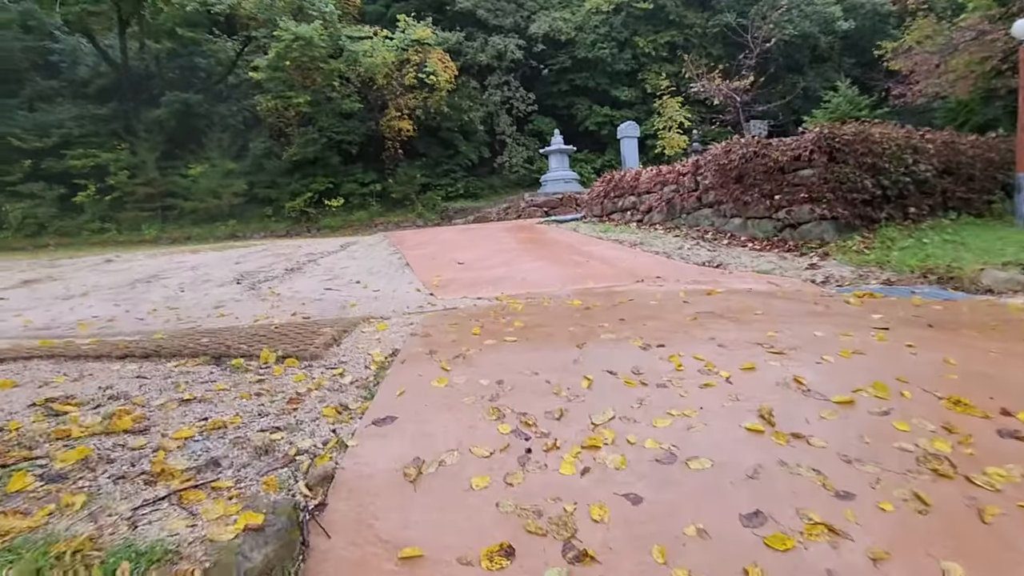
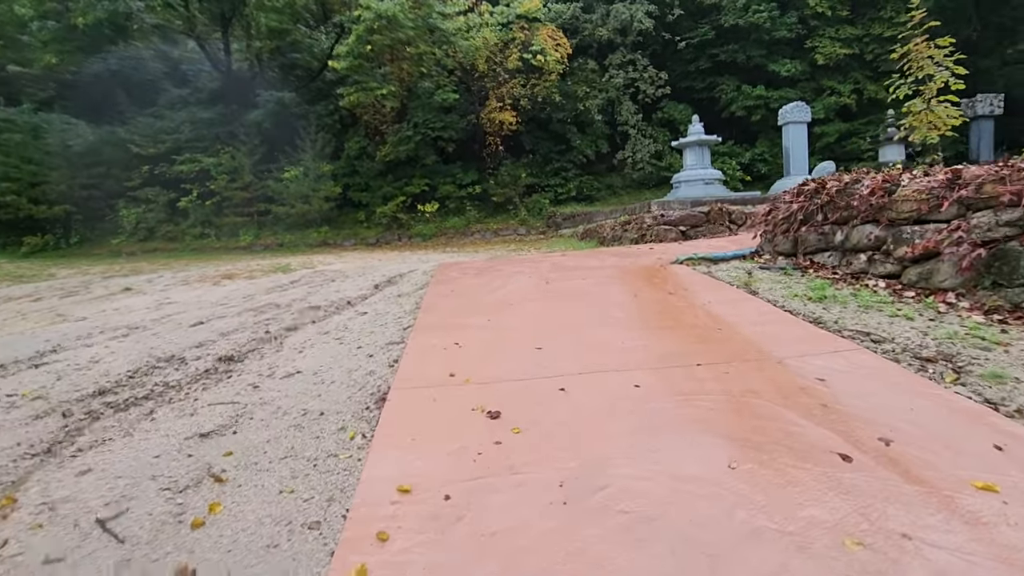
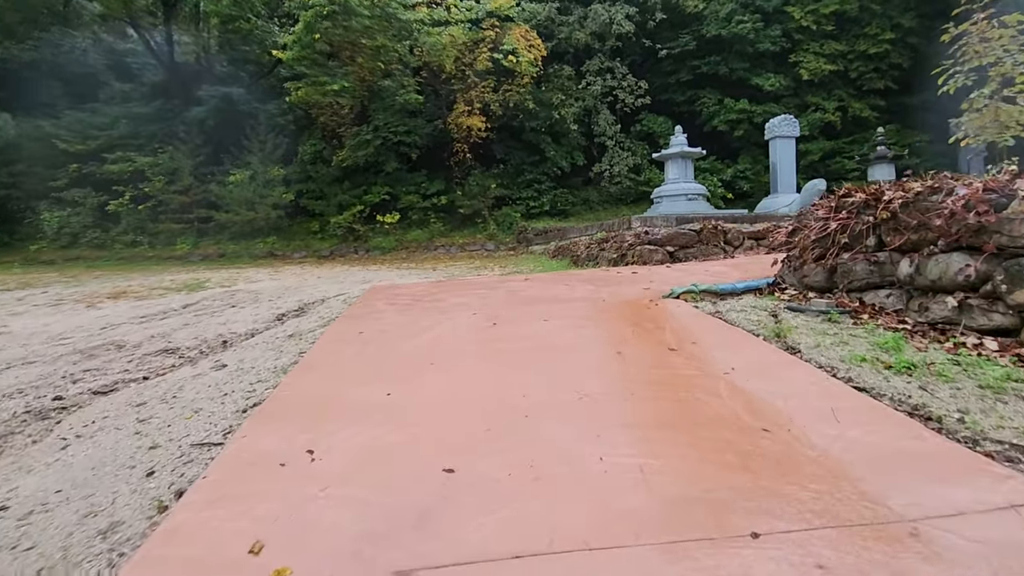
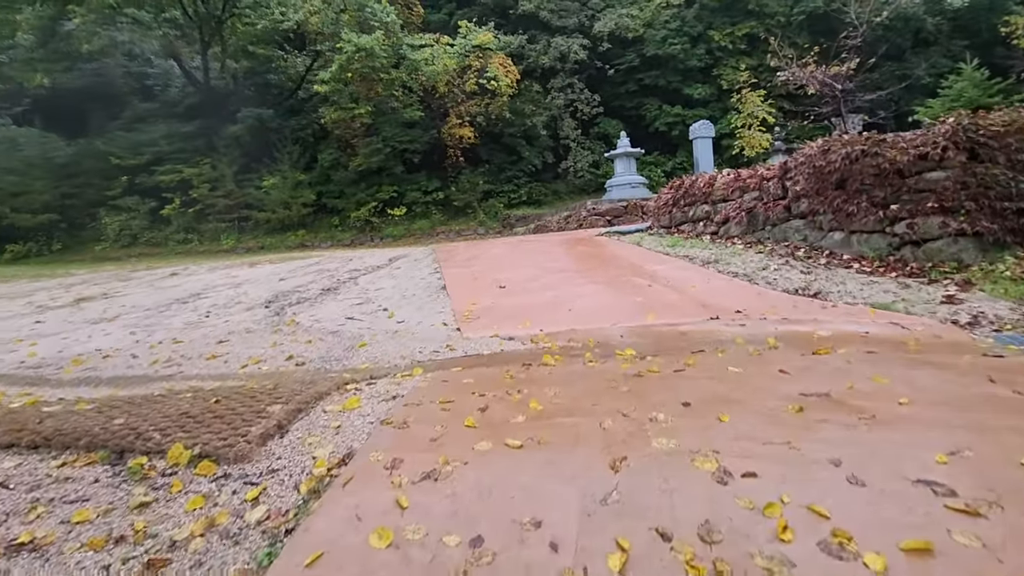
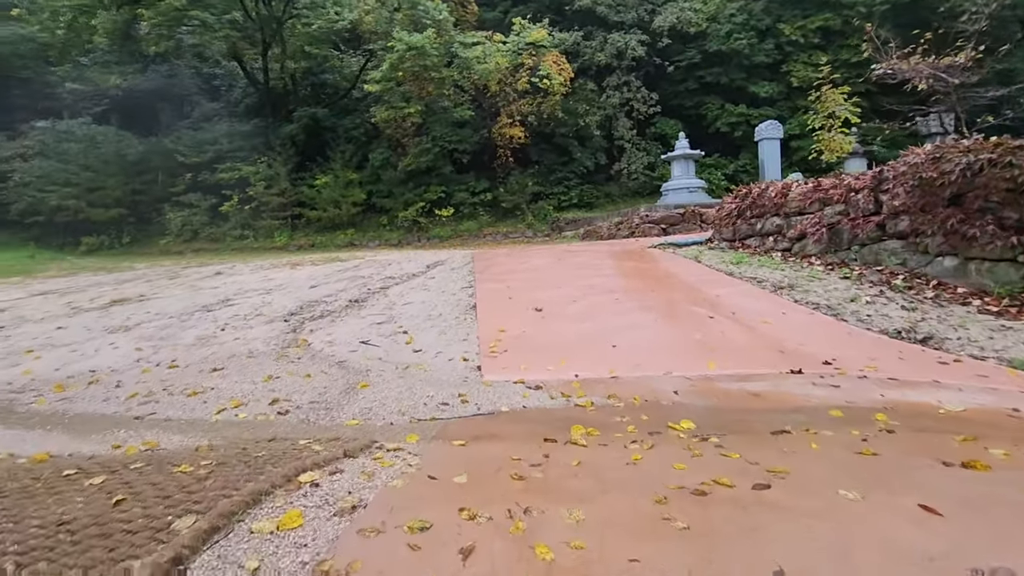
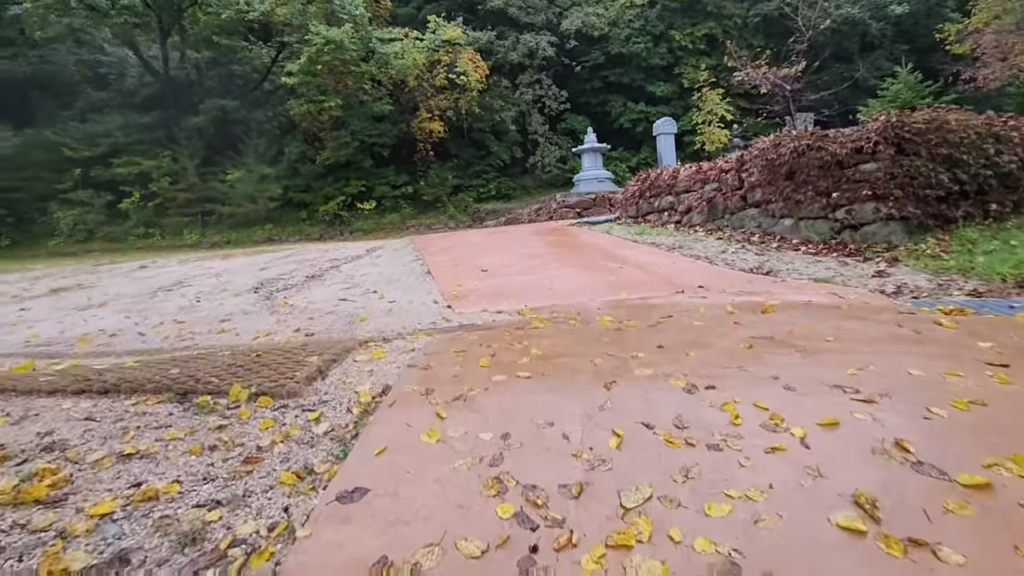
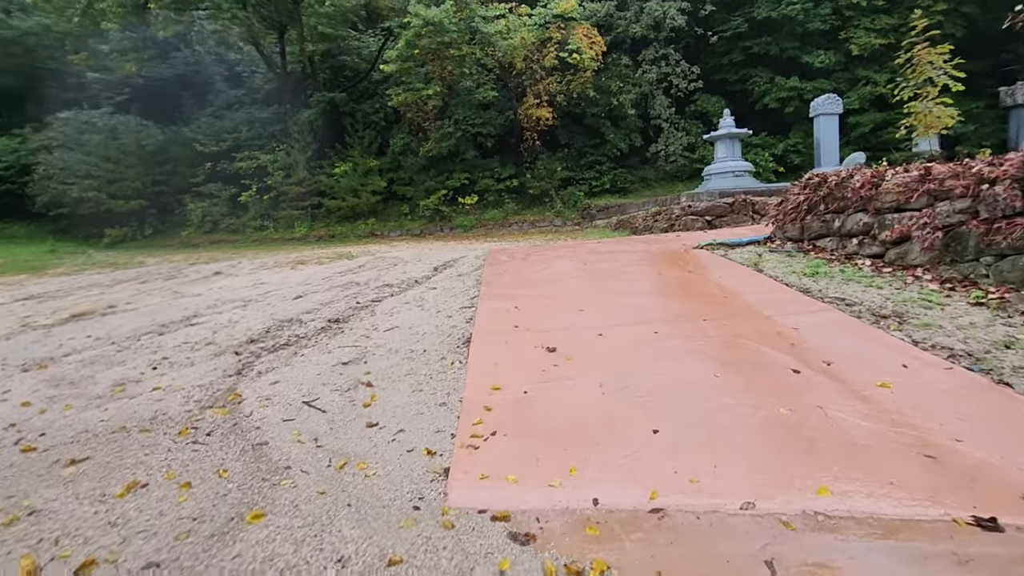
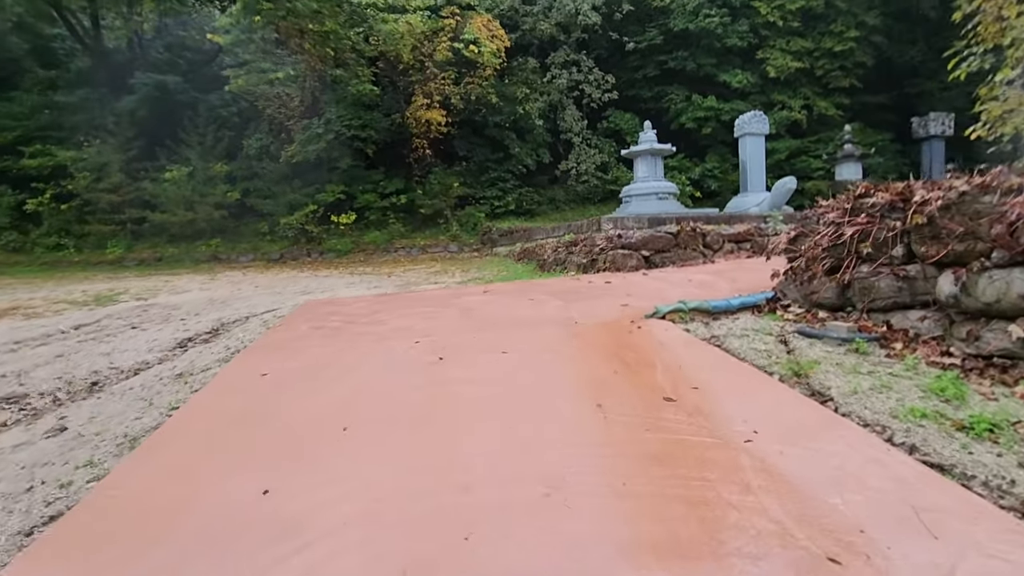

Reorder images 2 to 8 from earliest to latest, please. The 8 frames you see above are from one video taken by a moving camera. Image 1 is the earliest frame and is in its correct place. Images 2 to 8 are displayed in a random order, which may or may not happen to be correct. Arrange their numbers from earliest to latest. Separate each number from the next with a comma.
6, 4, 5, 7, 2, 3, 8
